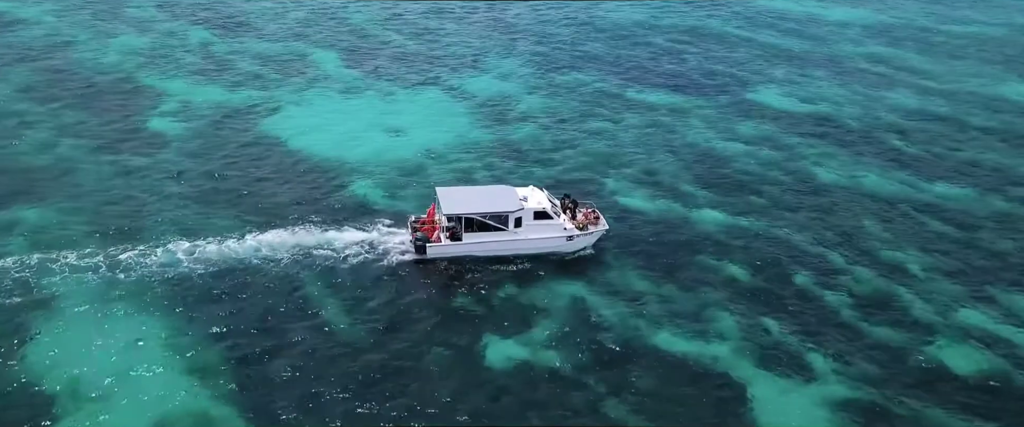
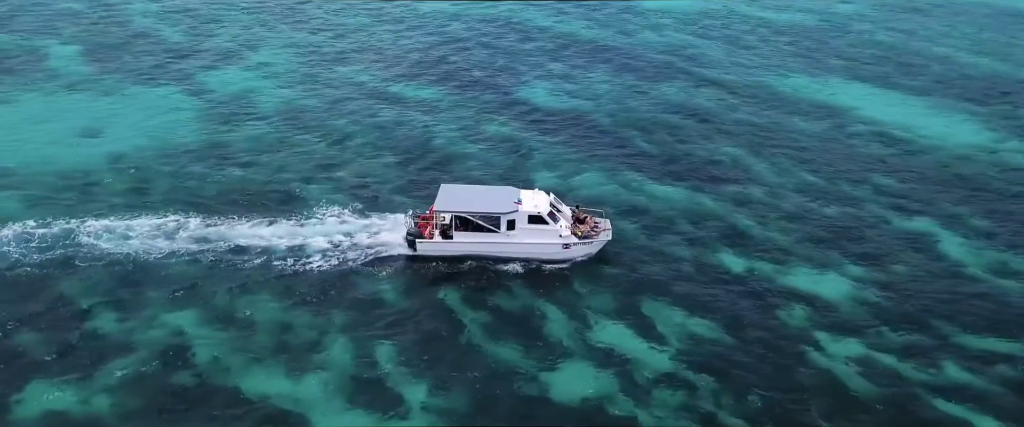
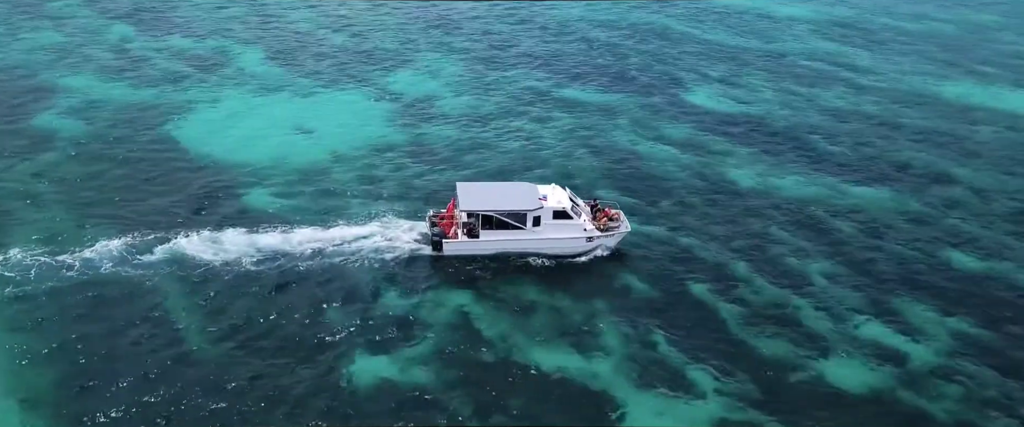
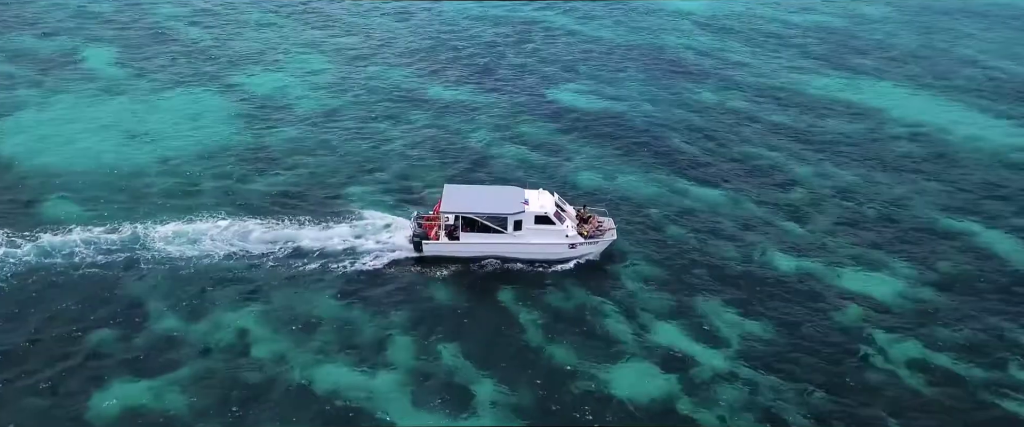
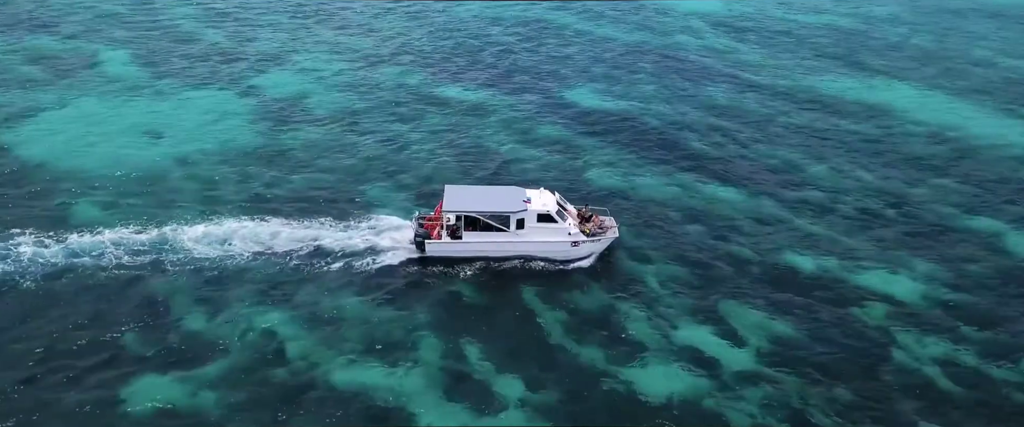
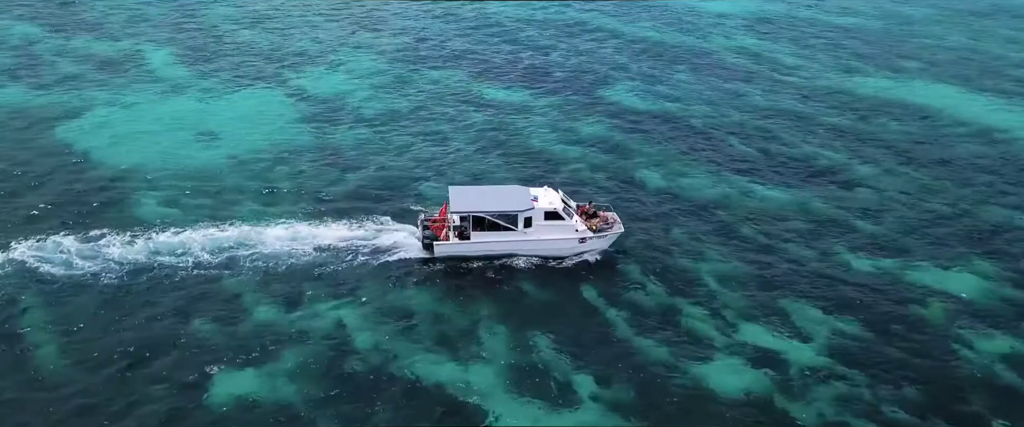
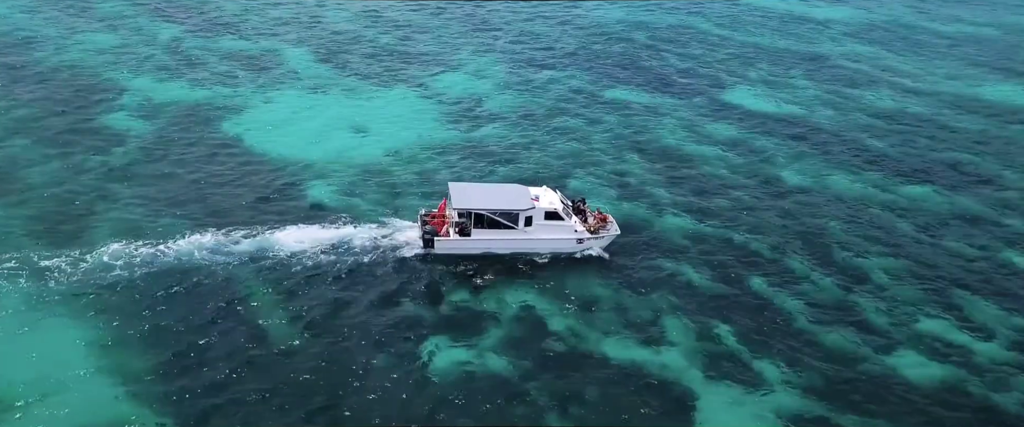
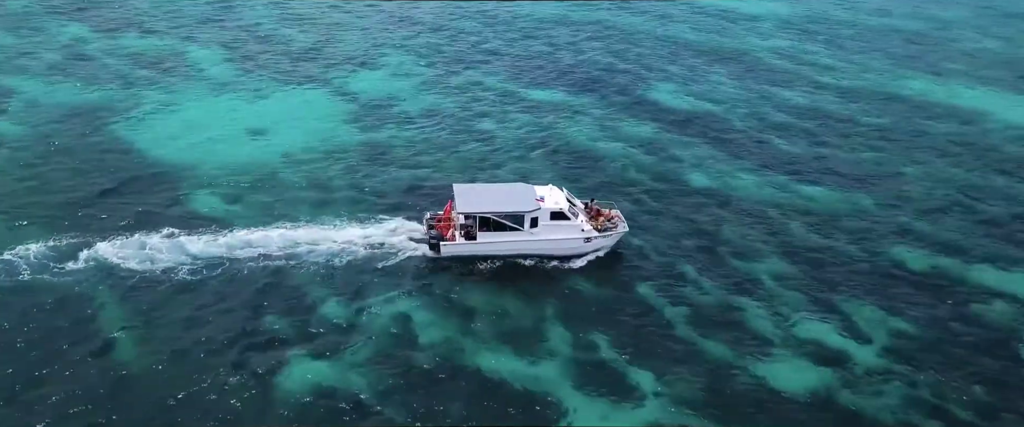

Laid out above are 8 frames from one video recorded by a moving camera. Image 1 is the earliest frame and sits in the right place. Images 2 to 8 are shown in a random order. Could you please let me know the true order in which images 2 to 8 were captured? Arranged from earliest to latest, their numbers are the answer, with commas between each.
7, 3, 8, 6, 5, 4, 2
